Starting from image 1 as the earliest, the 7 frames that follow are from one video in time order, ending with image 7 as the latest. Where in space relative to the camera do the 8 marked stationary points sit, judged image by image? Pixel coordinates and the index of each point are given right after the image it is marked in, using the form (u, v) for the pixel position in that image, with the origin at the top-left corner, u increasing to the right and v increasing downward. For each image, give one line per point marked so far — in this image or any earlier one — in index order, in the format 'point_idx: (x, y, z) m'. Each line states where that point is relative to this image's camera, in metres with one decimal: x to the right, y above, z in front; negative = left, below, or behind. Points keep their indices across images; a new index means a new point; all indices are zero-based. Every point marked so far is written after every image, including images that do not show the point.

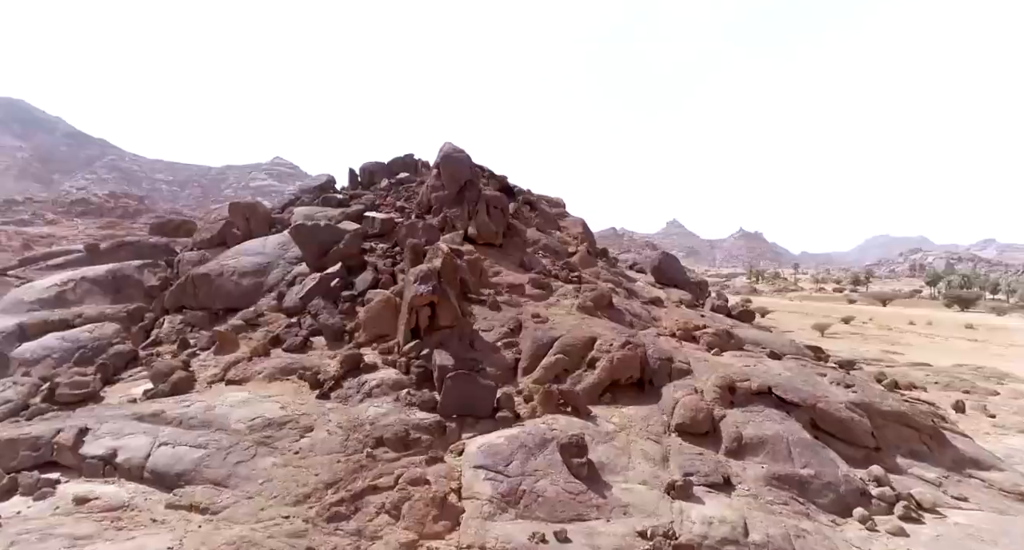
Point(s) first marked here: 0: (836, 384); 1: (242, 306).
0: (+3.1, -1.0, +5.0) m
1: (-3.6, -0.4, +6.9) m
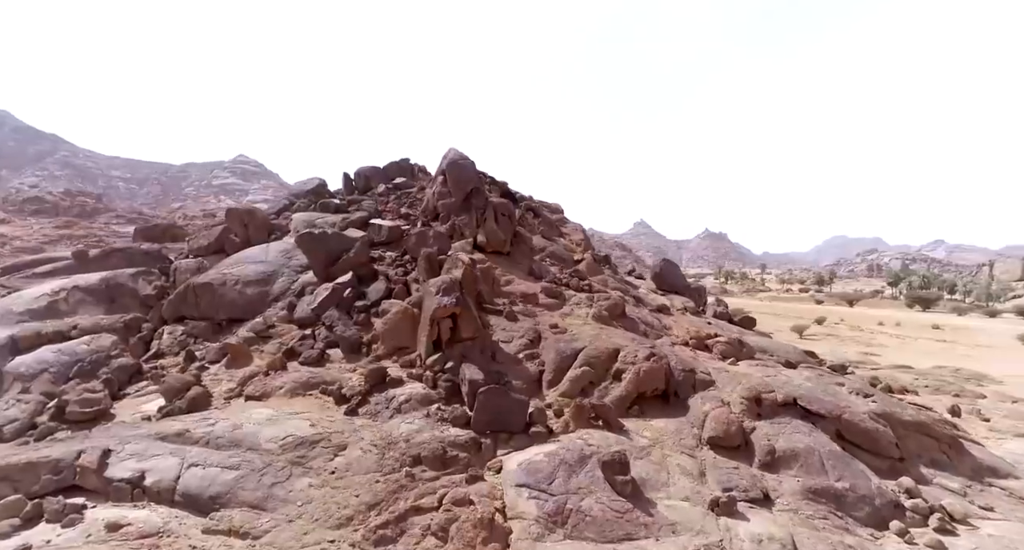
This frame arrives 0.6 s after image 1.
0: (+3.3, -1.1, +5.0) m
1: (-3.5, -0.6, +6.8) m
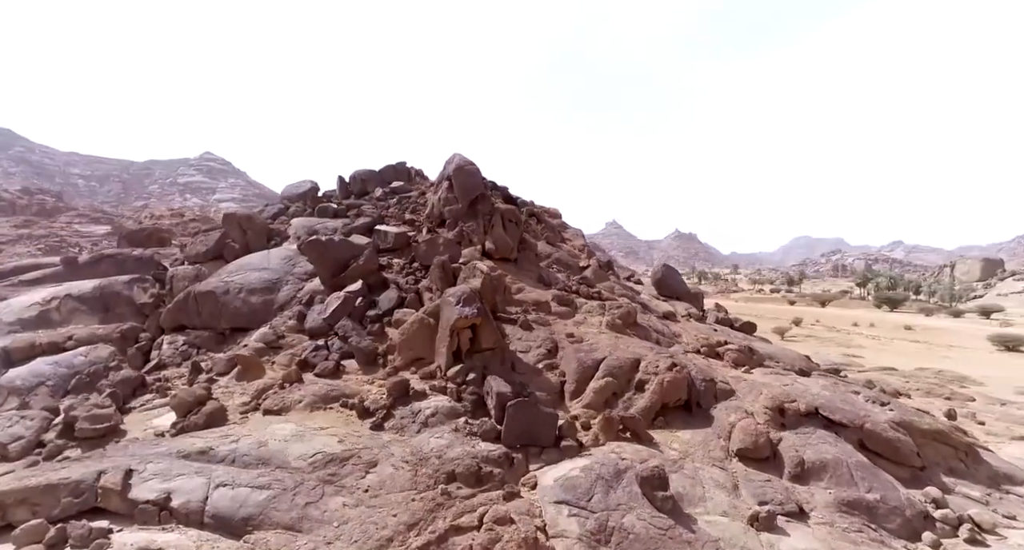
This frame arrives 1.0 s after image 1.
0: (+3.5, -1.2, +5.1) m
1: (-3.3, -0.7, +6.6) m
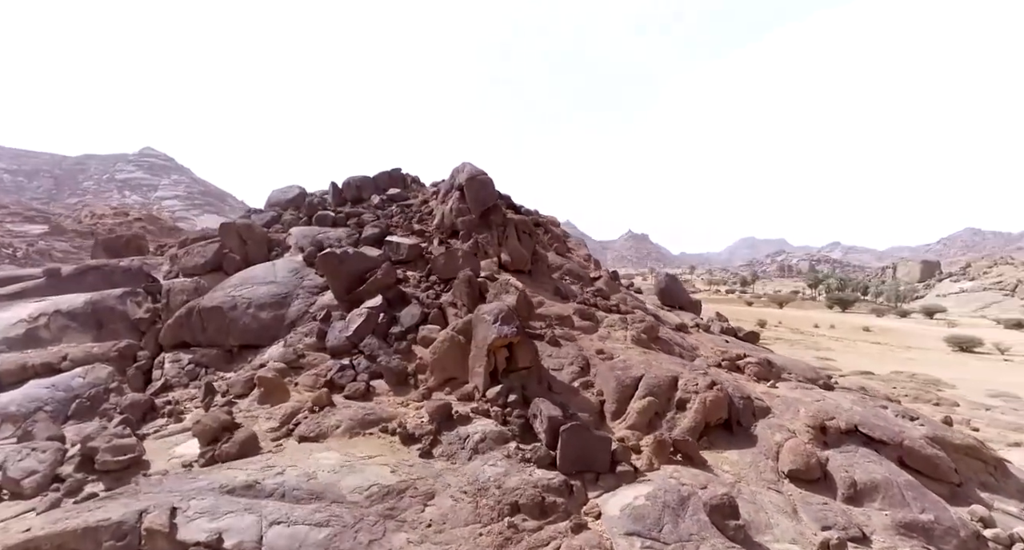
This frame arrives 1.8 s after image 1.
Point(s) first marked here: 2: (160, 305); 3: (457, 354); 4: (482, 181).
0: (+3.8, -1.4, +5.2) m
1: (-3.0, -0.8, +6.3) m
2: (-4.9, -0.4, +7.2) m
3: (-0.5, -0.8, +5.2) m
4: (-0.4, +1.4, +7.8) m
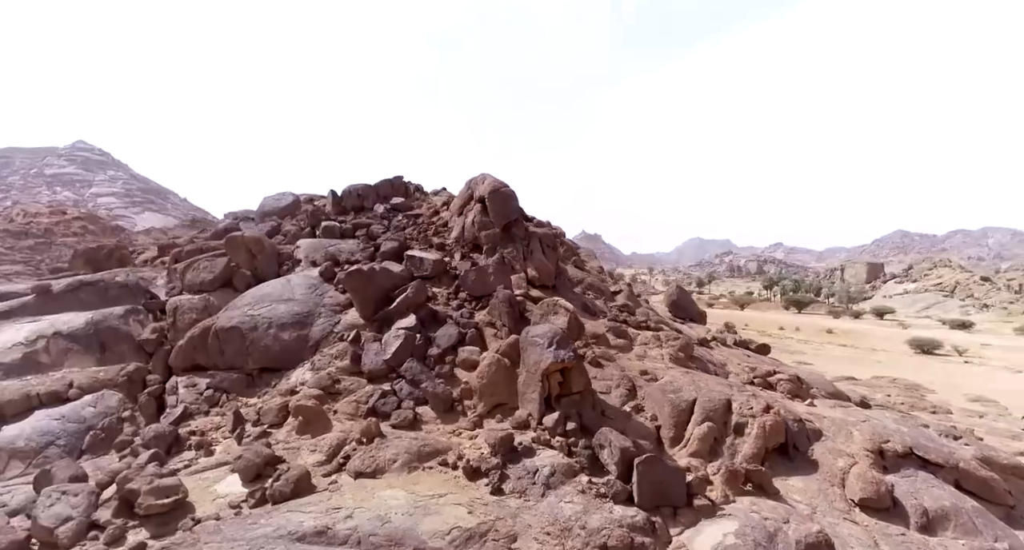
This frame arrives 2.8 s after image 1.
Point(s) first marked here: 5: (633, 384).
0: (+4.3, -1.6, +5.2) m
1: (-2.6, -1.0, +6.0) m
2: (-4.5, -0.6, +6.8) m
3: (-0.1, -1.0, +5.0) m
4: (-0.1, +1.2, +7.6) m
5: (+1.2, -1.1, +5.4) m
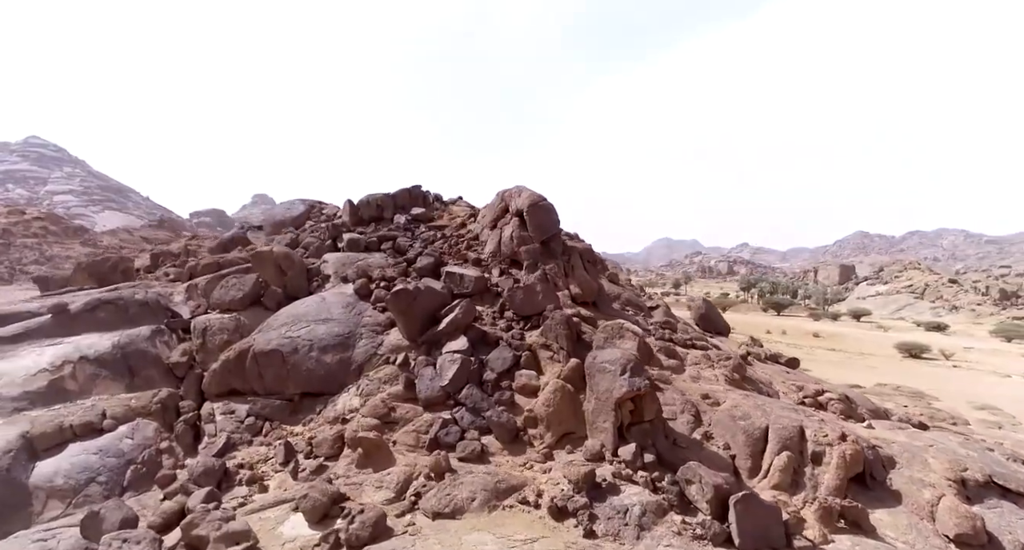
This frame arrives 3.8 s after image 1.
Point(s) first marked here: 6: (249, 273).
0: (+4.9, -1.8, +5.1) m
1: (-2.0, -1.3, +5.7) m
2: (-3.9, -0.9, +6.5) m
3: (+0.5, -1.2, +4.8) m
4: (+0.4, +0.9, +7.4) m
5: (+1.8, -1.3, +5.2) m
6: (-3.7, 0.0, +7.4) m
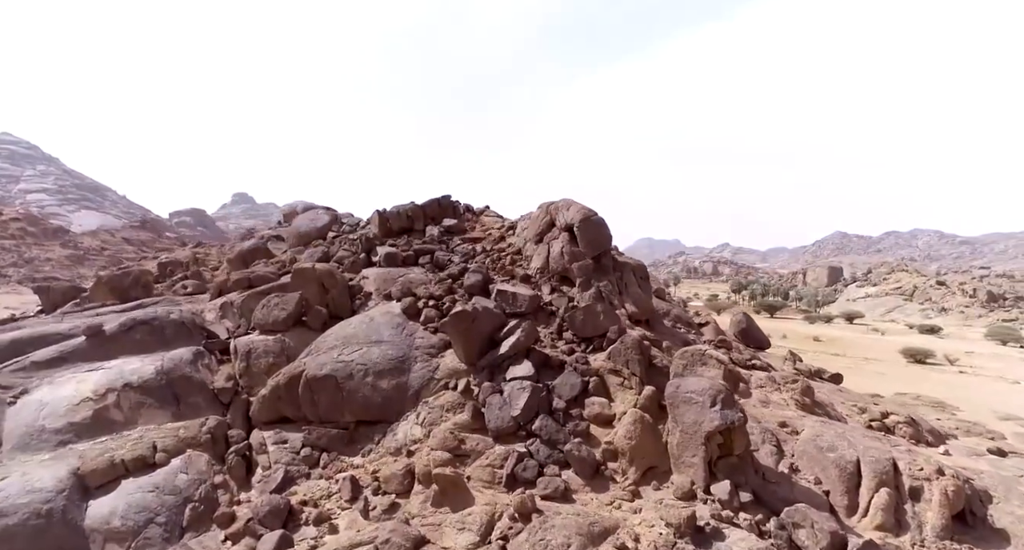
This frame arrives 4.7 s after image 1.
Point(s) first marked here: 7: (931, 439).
0: (+5.6, -2.1, +4.9) m
1: (-1.4, -1.5, +5.5) m
2: (-3.2, -1.1, +6.2) m
3: (+1.2, -1.4, +4.5) m
4: (+1.1, +0.7, +7.2) m
5: (+2.5, -1.6, +5.0) m
6: (-3.0, -0.2, +7.1) m
7: (+5.0, -2.0, +6.2) m
